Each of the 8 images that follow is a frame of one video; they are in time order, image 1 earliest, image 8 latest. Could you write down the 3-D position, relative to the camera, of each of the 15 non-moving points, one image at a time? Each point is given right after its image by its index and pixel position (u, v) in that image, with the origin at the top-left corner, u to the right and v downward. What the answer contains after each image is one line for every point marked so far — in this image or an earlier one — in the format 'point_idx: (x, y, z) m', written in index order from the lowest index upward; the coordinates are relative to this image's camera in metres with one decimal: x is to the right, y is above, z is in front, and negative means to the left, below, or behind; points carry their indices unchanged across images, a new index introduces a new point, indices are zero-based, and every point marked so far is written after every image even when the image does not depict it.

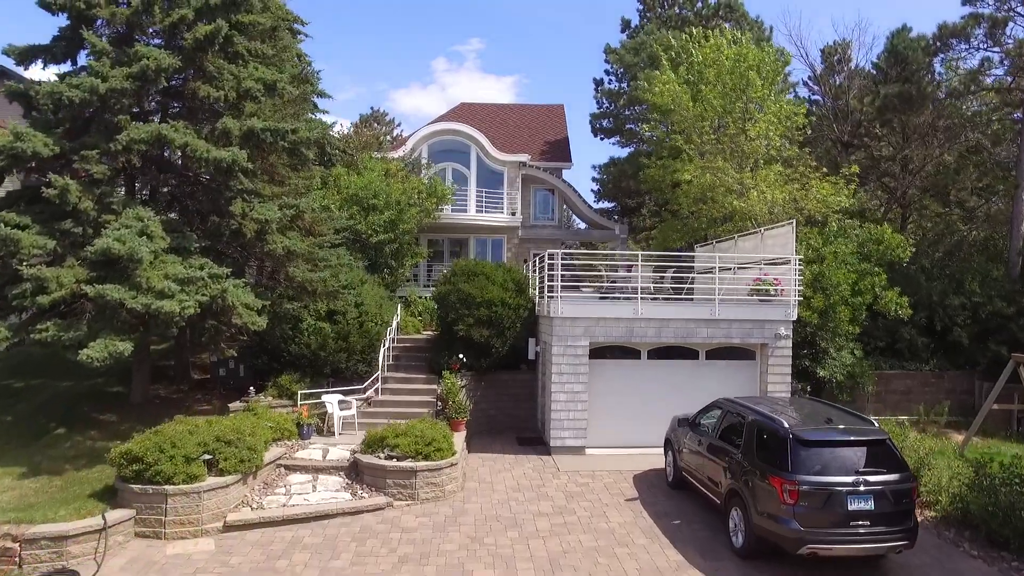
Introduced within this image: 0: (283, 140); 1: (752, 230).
0: (-8.0, +5.2, +15.4) m
1: (+11.0, +2.6, +20.1) m
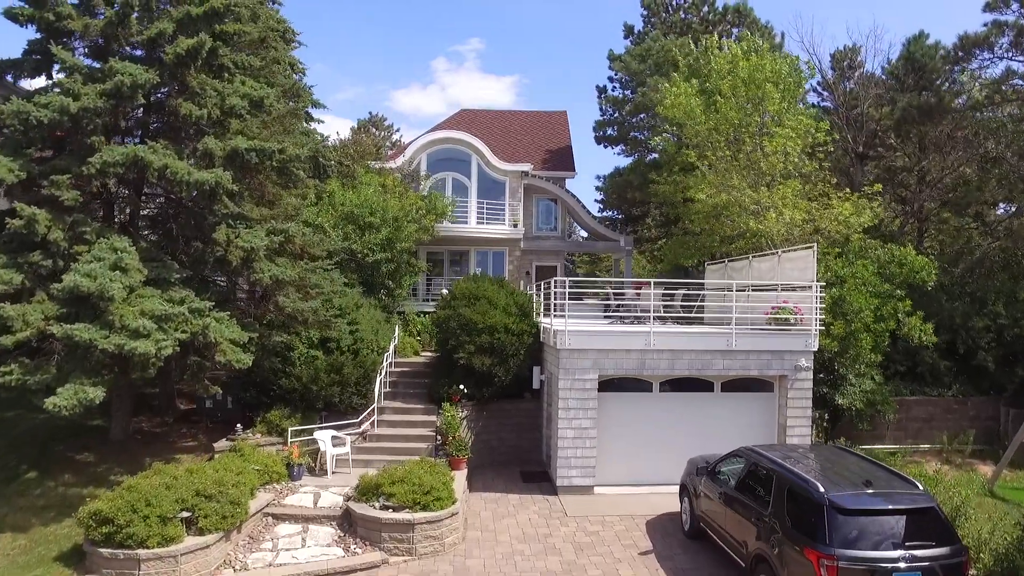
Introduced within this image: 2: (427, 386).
0: (-7.9, +4.2, +14.4) m
1: (+11.2, +1.6, +19.0) m
2: (-3.7, -4.3, +19.2) m
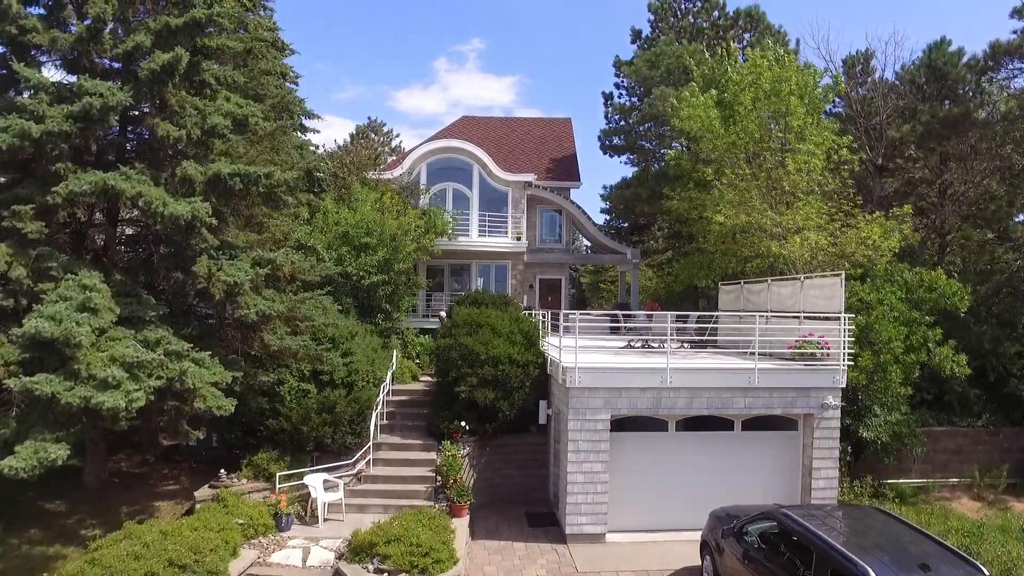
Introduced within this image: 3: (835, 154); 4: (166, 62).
0: (-7.7, +3.1, +13.2) m
1: (+11.3, +0.5, +17.9) m
2: (-3.5, -5.3, +18.1) m
3: (+14.3, +5.9, +19.5) m
4: (-9.7, +6.3, +12.4) m
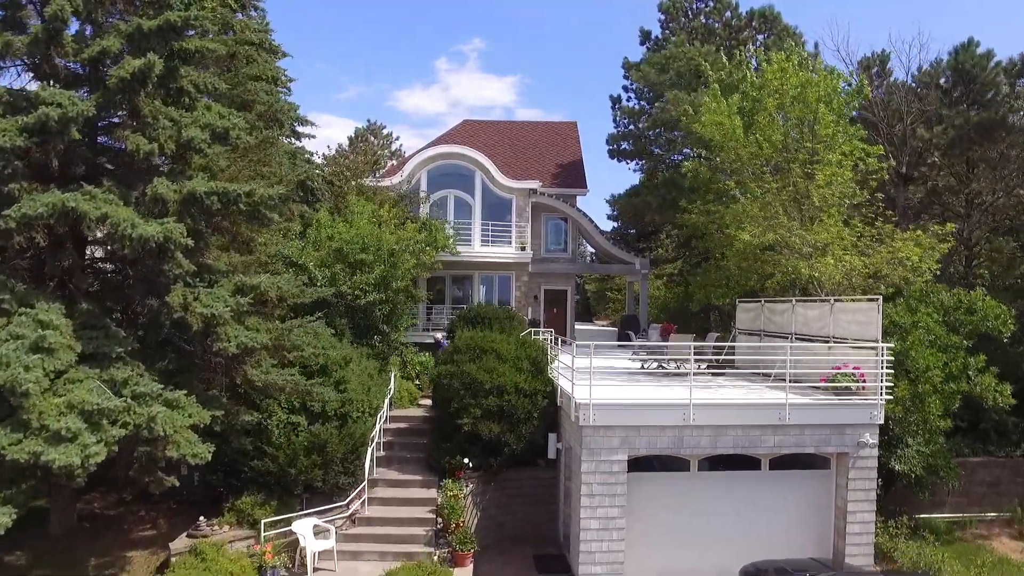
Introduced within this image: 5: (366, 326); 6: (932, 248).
0: (-7.5, +2.2, +11.9) m
1: (+11.6, -0.4, +16.6) m
2: (-3.3, -6.2, +16.8) m
3: (+14.5, +5.0, +18.2) m
4: (-9.5, +5.5, +11.1) m
5: (-6.2, -1.6, +18.8) m
6: (+16.4, +1.6, +17.3) m
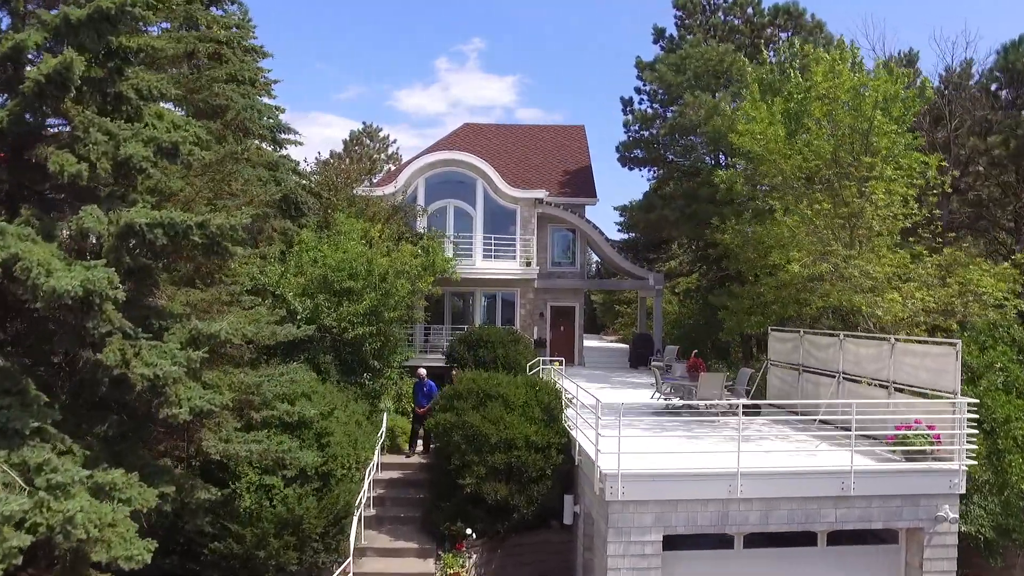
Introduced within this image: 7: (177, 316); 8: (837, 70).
0: (-7.2, +1.1, +9.7) m
1: (+11.9, -1.5, +14.3) m
2: (-3.0, -7.3, +14.6) m
3: (+14.8, +3.9, +15.9) m
4: (-9.2, +4.4, +8.9) m
5: (-5.9, -2.8, +16.6) m
6: (+16.7, +0.4, +15.1) m
7: (-8.2, -0.7, +10.8) m
8: (+11.2, +7.5, +15.3) m
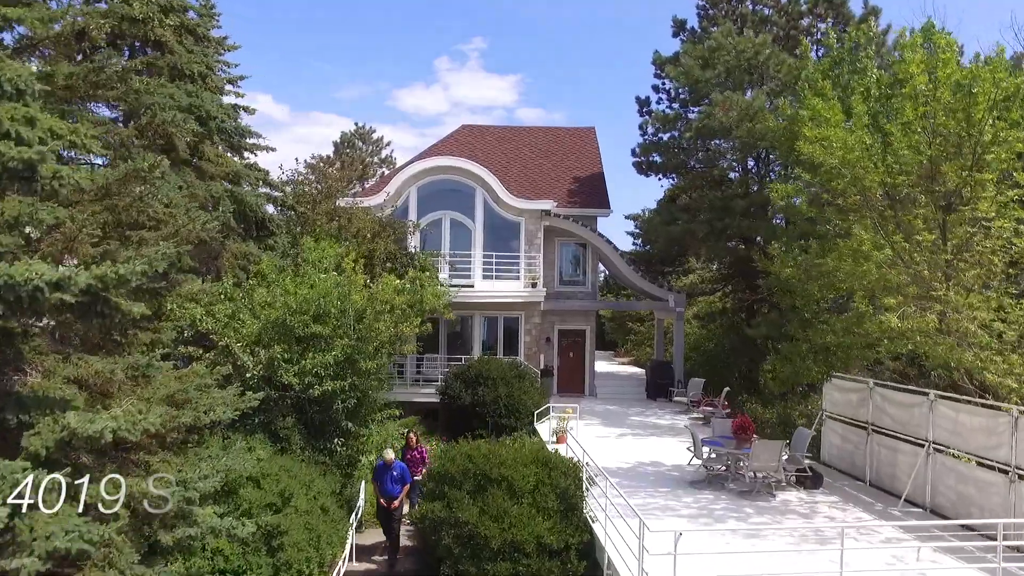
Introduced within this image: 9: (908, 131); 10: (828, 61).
0: (-7.0, -0.2, +6.5) m
1: (+12.1, -2.9, +11.2) m
2: (-2.8, -8.6, +11.4) m
3: (+15.0, +2.6, +12.7) m
4: (-9.0, +3.0, +5.7) m
5: (-5.8, -4.1, +13.4) m
6: (+16.9, -0.9, +11.9) m
7: (-8.0, -2.0, +7.6) m
8: (+11.4, +6.2, +12.1) m
9: (+10.7, +4.2, +12.0) m
10: (+11.4, +8.2, +15.8) m
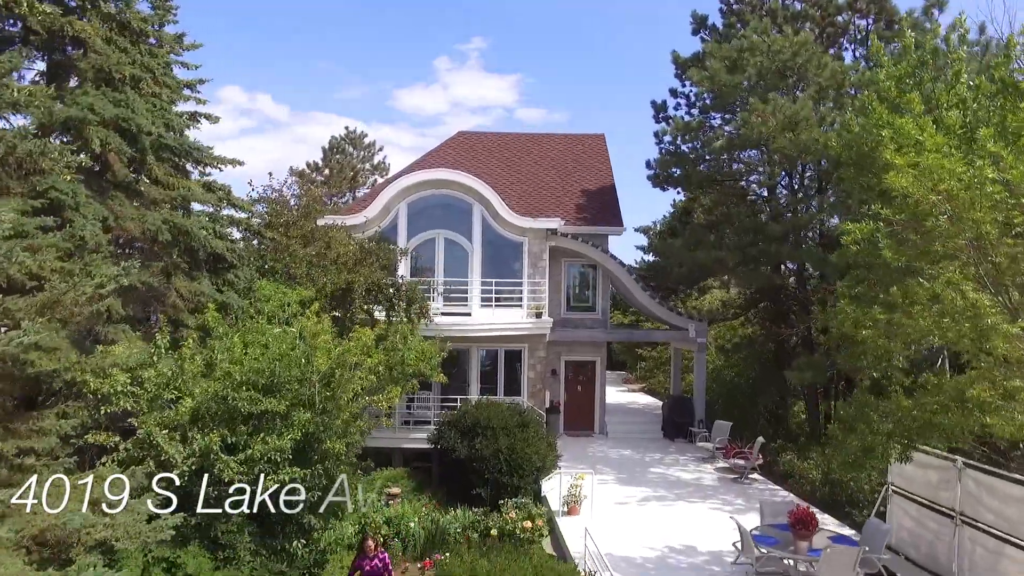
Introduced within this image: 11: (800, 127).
0: (-6.9, -1.7, +3.8) m
1: (+12.2, -4.3, +8.4) m
2: (-2.7, -10.1, +8.7) m
3: (+15.1, +1.1, +10.0) m
4: (-8.9, +1.6, +3.0) m
5: (-5.6, -5.6, +10.7) m
6: (+17.0, -2.4, +9.2) m
7: (-7.9, -3.4, +4.9) m
8: (+11.5, +4.7, +9.4) m
9: (+10.8, +2.7, +9.3) m
10: (+11.5, +6.8, +13.1) m
11: (+12.0, +6.7, +18.5) m
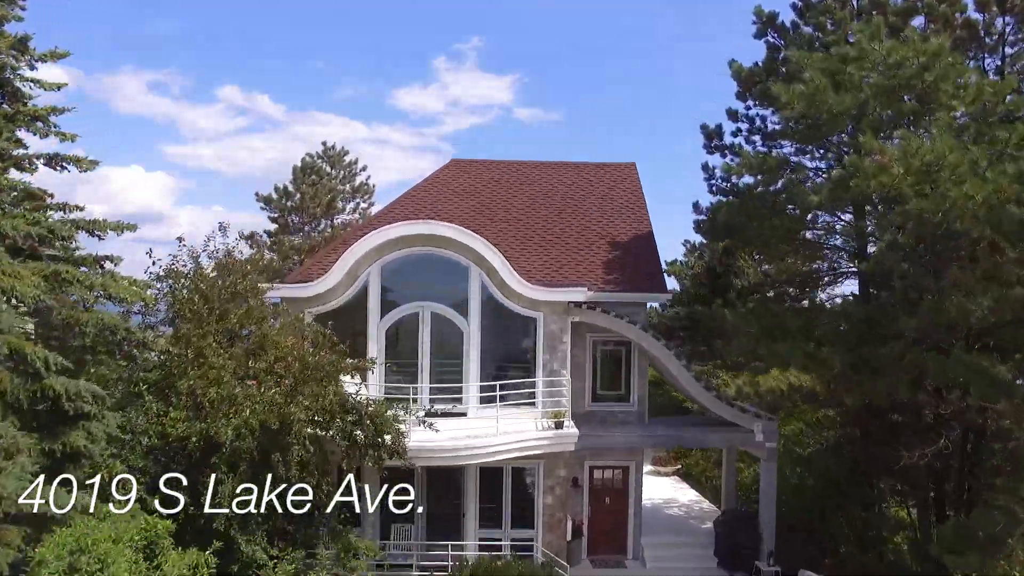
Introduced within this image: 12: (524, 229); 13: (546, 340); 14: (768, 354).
0: (-6.4, -5.3, -2.0) m
1: (+12.6, -7.9, +2.7) m
2: (-2.2, -13.7, +2.9) m
3: (+15.5, -2.5, +4.3) m
4: (-8.4, -2.0, -2.9) m
5: (-5.2, -9.1, +4.9) m
6: (+17.5, -6.0, +3.5) m
7: (-7.4, -7.0, -0.9) m
8: (+12.0, +1.1, +3.6) m
9: (+11.2, -0.8, +3.5) m
10: (+11.9, +3.2, +7.3) m
11: (+12.4, +3.2, +12.7) m
12: (+0.6, +2.6, +19.8) m
13: (+1.3, -2.0, +16.5) m
14: (+9.1, -2.3, +15.4) m
